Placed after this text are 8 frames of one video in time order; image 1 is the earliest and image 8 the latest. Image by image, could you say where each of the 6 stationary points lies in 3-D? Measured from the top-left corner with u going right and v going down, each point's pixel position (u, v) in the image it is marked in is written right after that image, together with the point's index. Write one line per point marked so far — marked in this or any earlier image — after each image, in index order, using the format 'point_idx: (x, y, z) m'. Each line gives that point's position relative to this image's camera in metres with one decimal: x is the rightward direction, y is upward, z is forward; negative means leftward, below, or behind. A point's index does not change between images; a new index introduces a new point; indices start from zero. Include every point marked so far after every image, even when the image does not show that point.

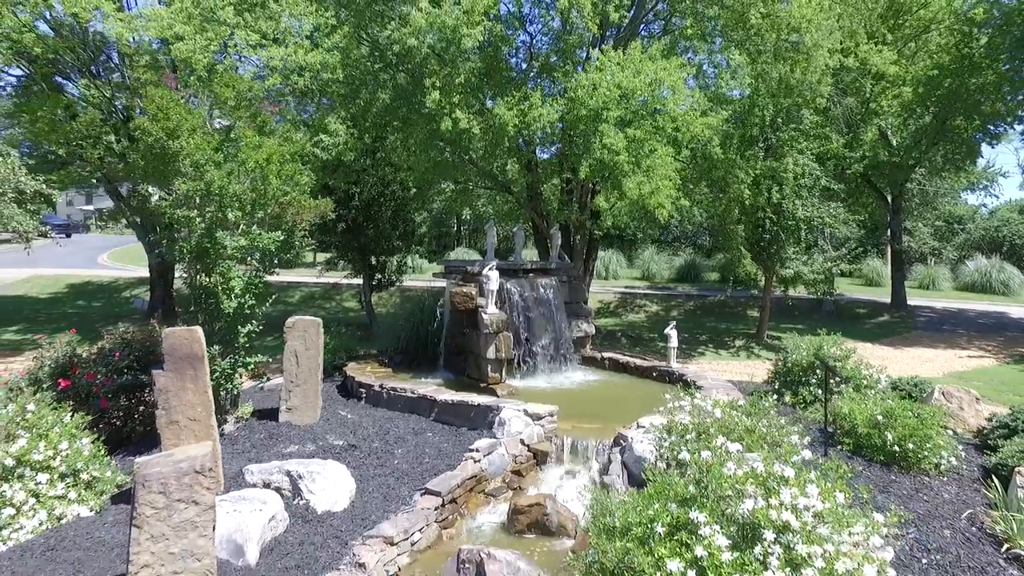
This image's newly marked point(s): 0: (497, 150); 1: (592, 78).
0: (-0.2, +2.3, +10.0) m
1: (+1.3, +3.2, +9.1) m
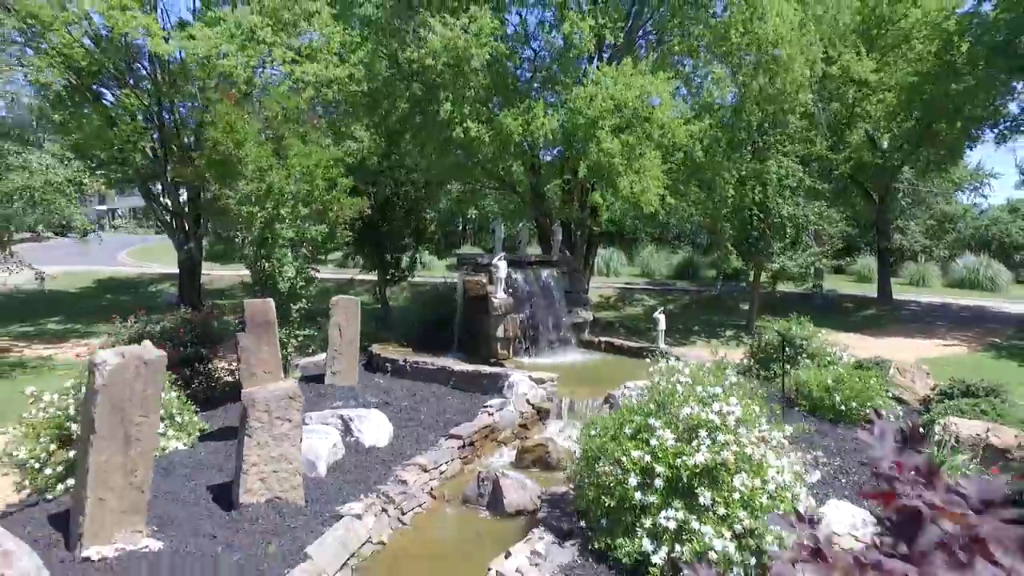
0: (-0.1, +2.5, +11.2) m
1: (+1.4, +3.4, +10.3) m
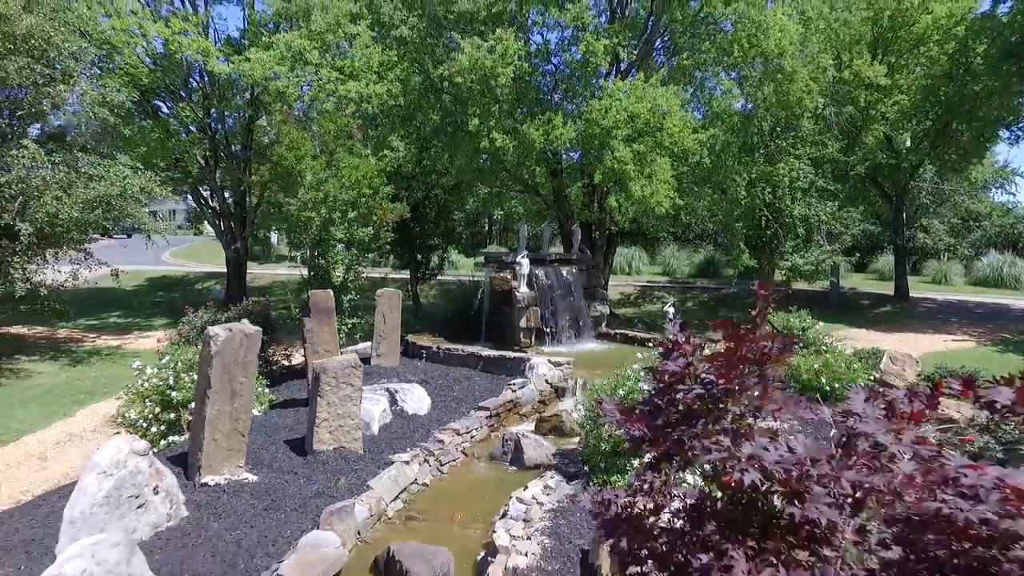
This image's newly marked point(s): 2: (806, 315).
0: (+0.3, +2.6, +12.3) m
1: (+1.8, +3.5, +11.3) m
2: (+5.3, -0.5, +10.7) m
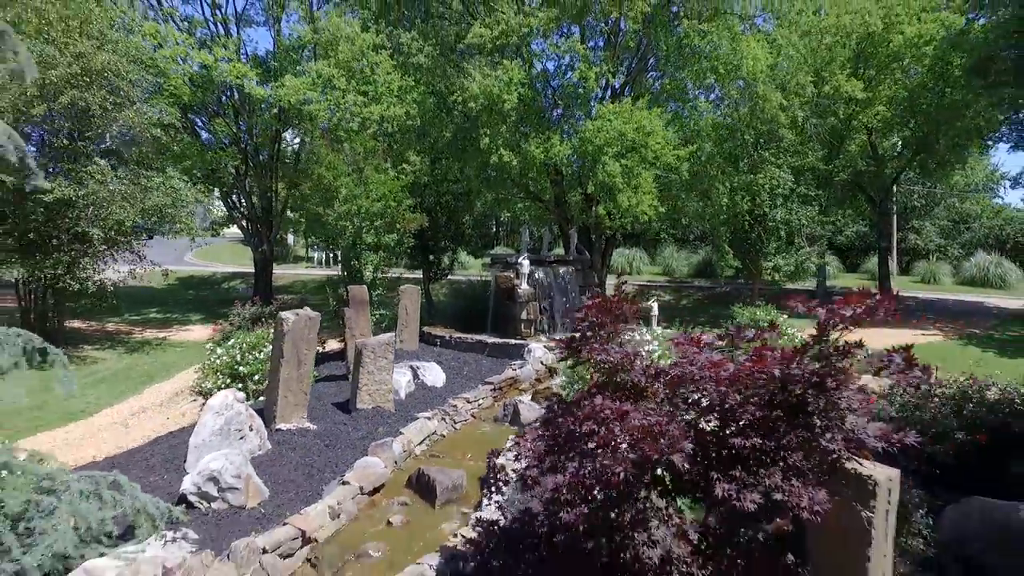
0: (+0.4, +2.6, +13.9) m
1: (+1.8, +3.5, +13.0) m
2: (+5.3, -0.5, +12.3) m
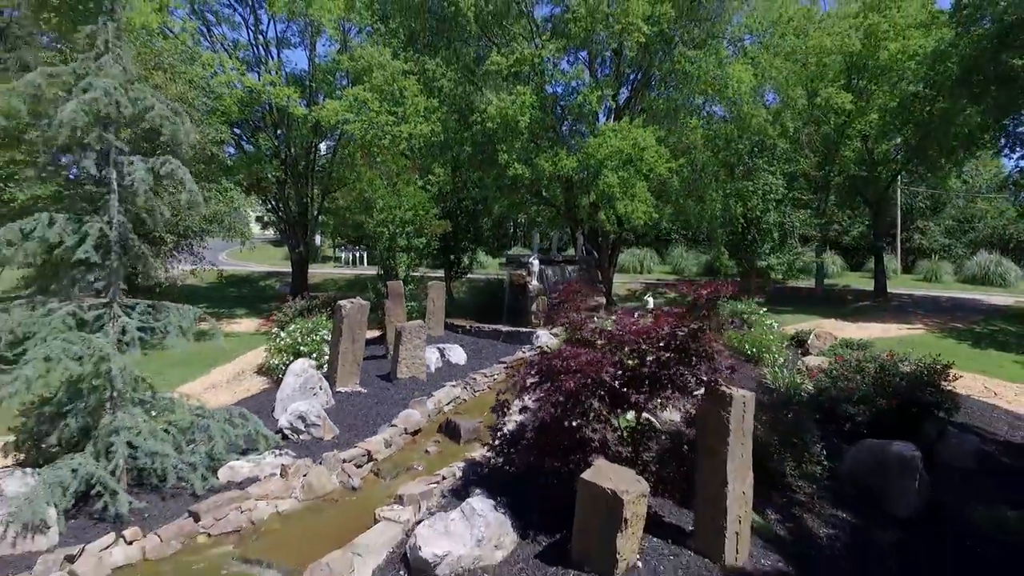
0: (+0.7, +2.7, +15.8) m
1: (+2.1, +3.6, +14.8) m
2: (+5.6, -0.4, +14.0) m
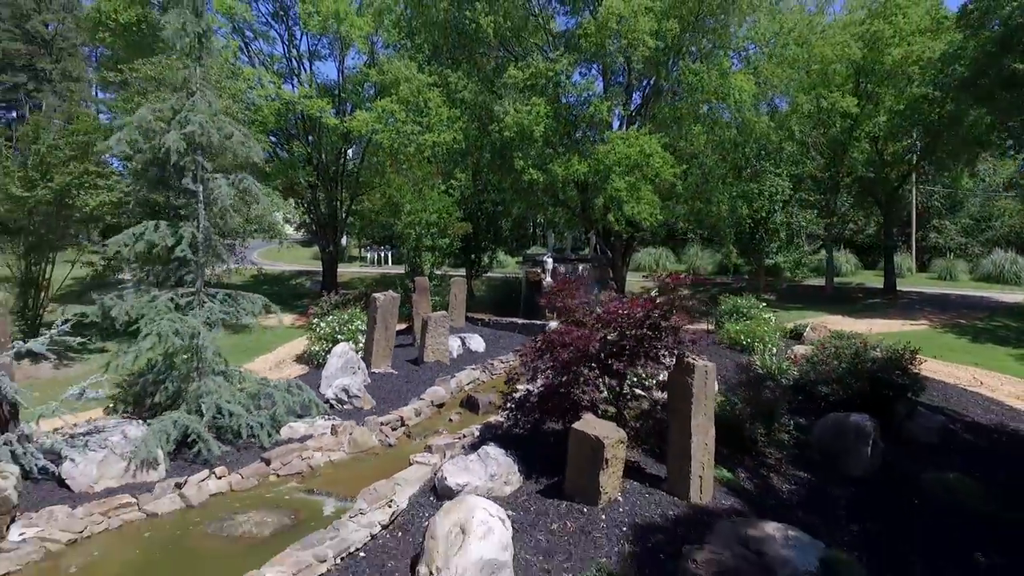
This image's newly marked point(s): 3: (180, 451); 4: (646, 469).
0: (+1.2, +2.8, +17.0) m
1: (+2.5, +3.7, +15.9) m
2: (+5.9, -0.3, +15.0) m
3: (-3.5, -1.7, +6.5) m
4: (+1.4, -1.9, +6.3) m
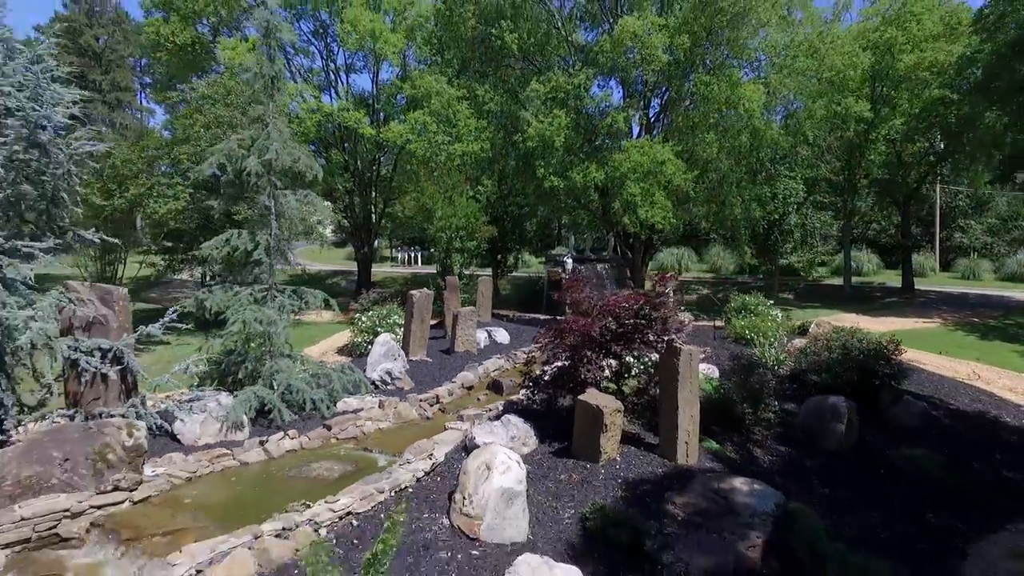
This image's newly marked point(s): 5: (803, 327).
0: (+1.8, +2.9, +18.2) m
1: (+3.2, +3.7, +17.1) m
2: (+6.5, -0.3, +16.0) m
3: (-3.3, -1.7, +7.9) m
4: (+1.6, -1.8, +7.5) m
5: (+7.2, -1.0, +15.1) m
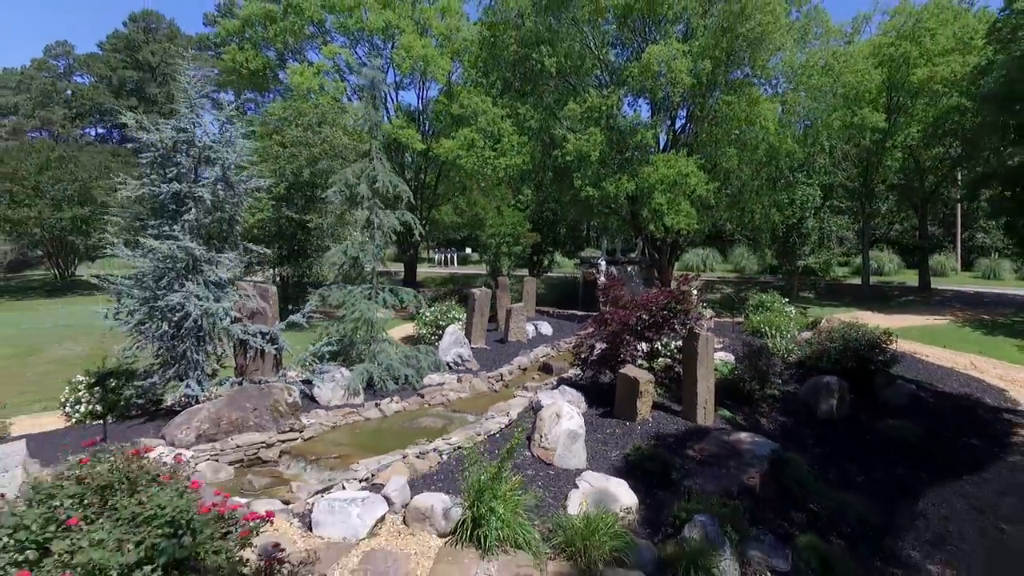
0: (+3.1, +2.9, +20.2) m
1: (+4.4, +3.8, +19.0) m
2: (+7.7, -0.3, +17.8) m
3: (-2.4, -1.7, +10.1) m
4: (+2.4, -1.8, +9.5) m
5: (+8.3, -0.9, +16.9) m
